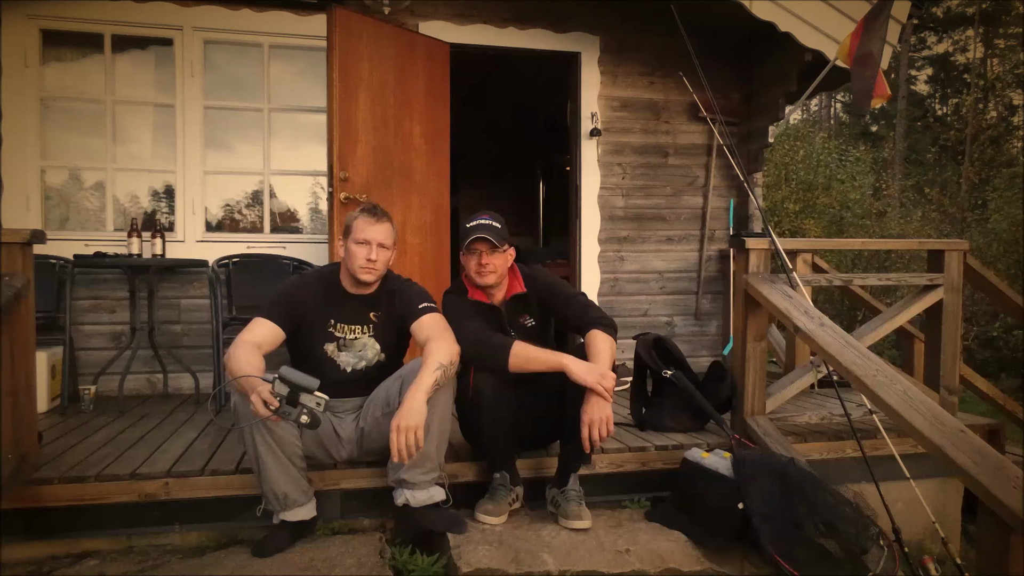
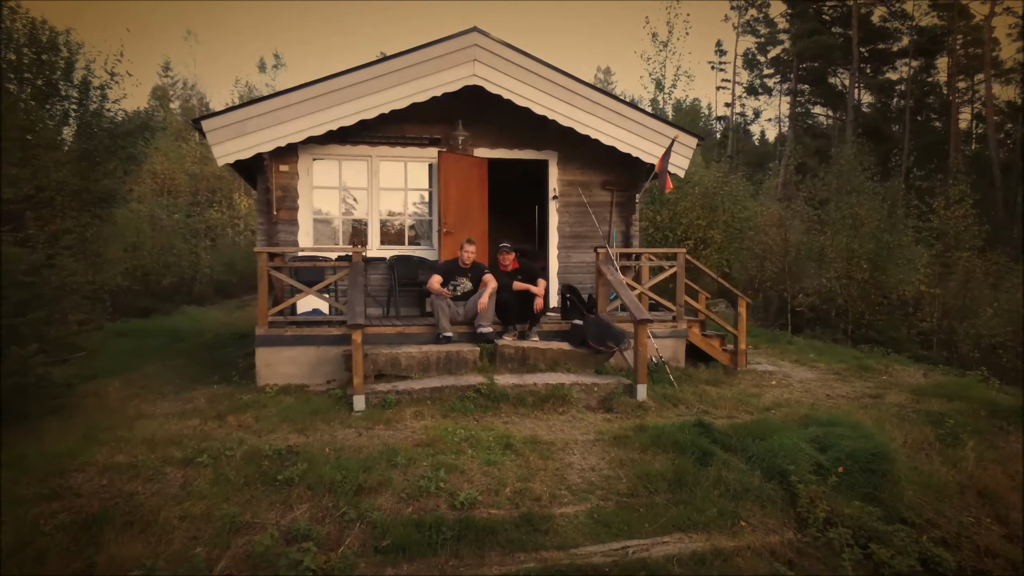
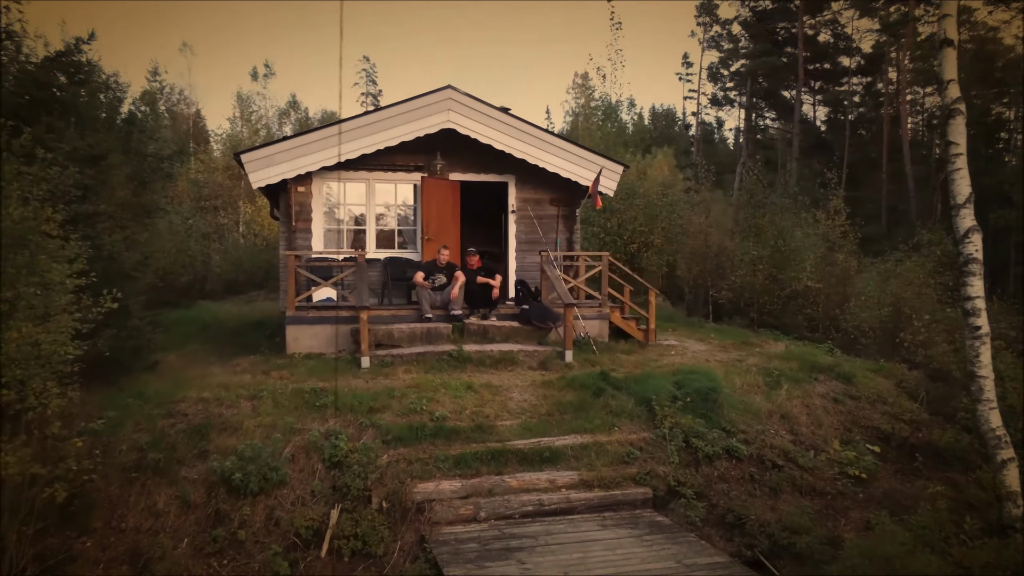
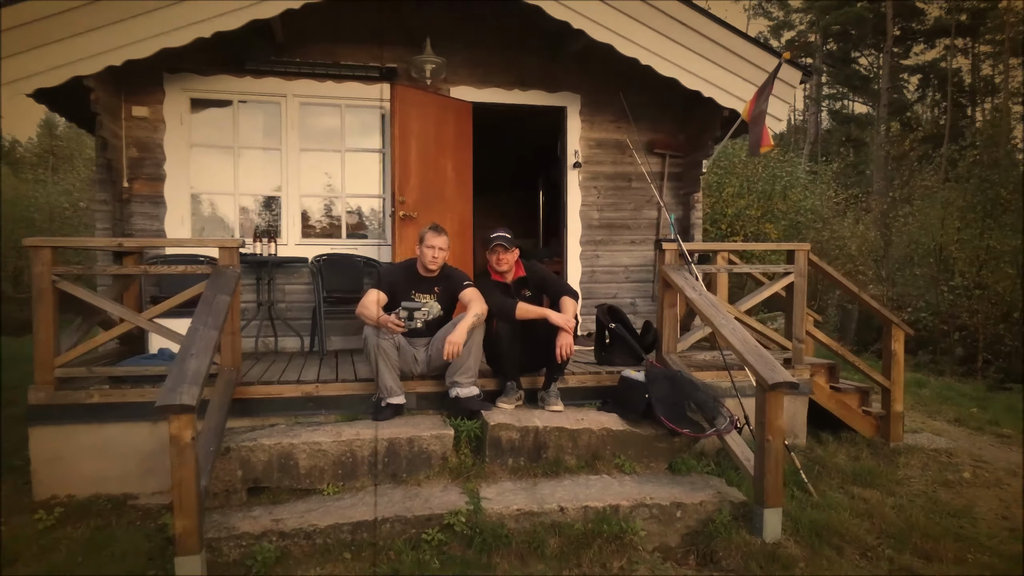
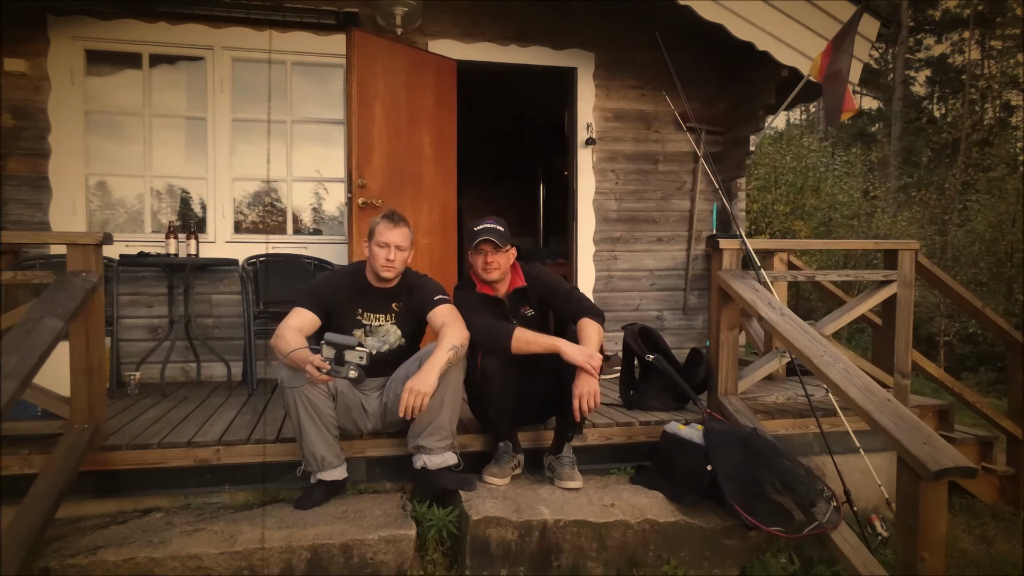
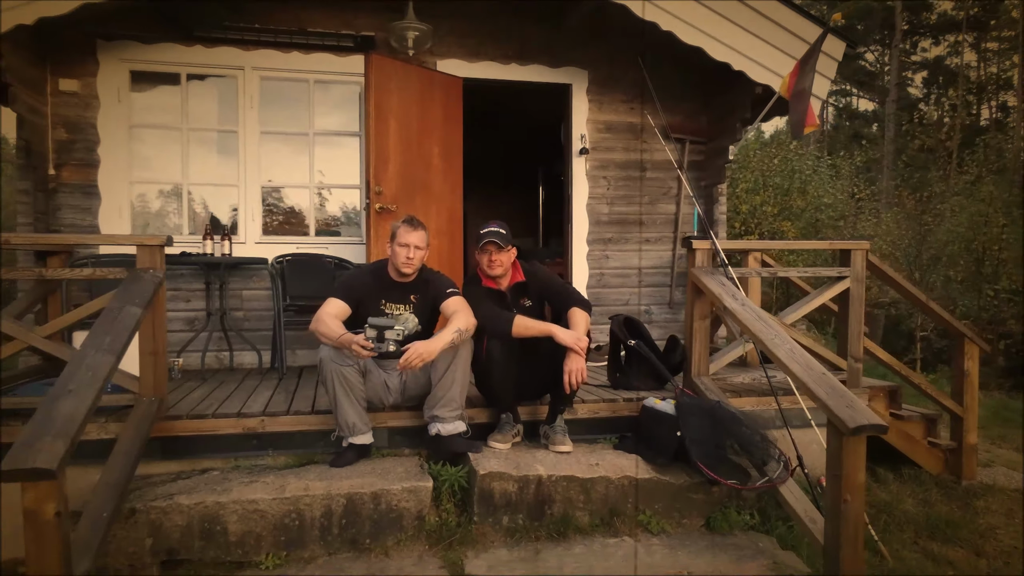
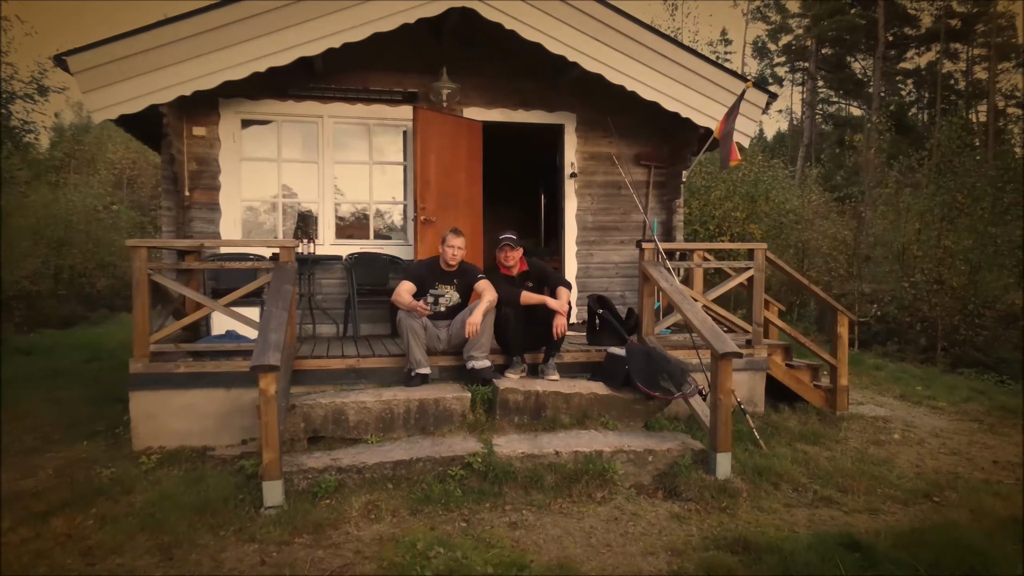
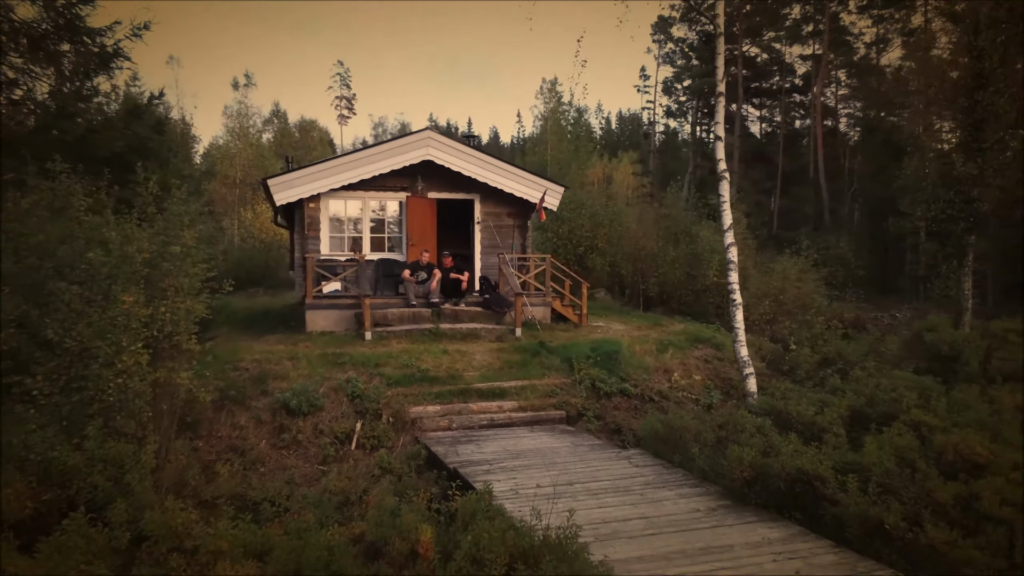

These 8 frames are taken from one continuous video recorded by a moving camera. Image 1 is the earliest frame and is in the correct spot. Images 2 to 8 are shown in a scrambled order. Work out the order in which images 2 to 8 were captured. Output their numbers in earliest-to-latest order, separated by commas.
5, 6, 4, 7, 2, 3, 8
